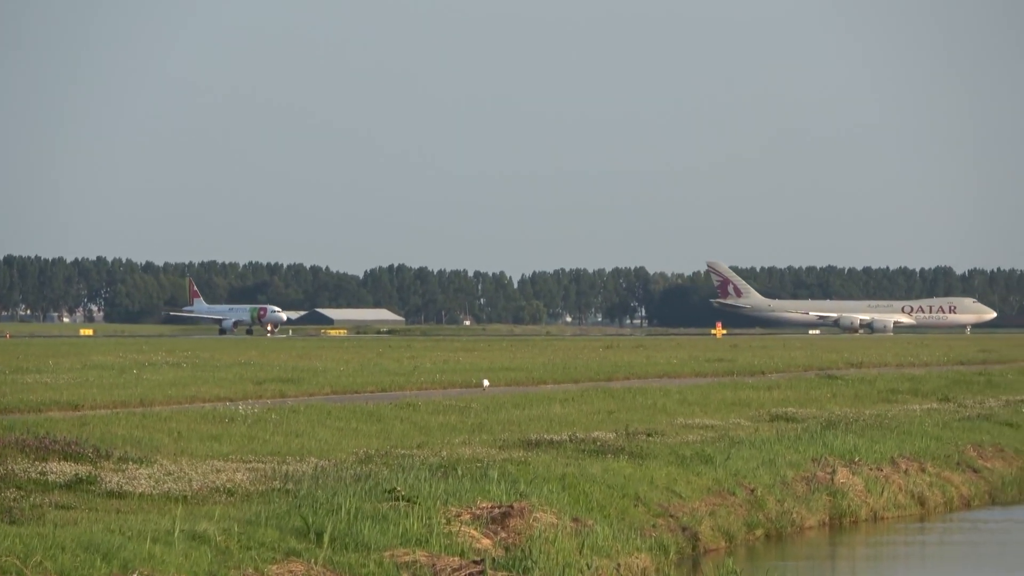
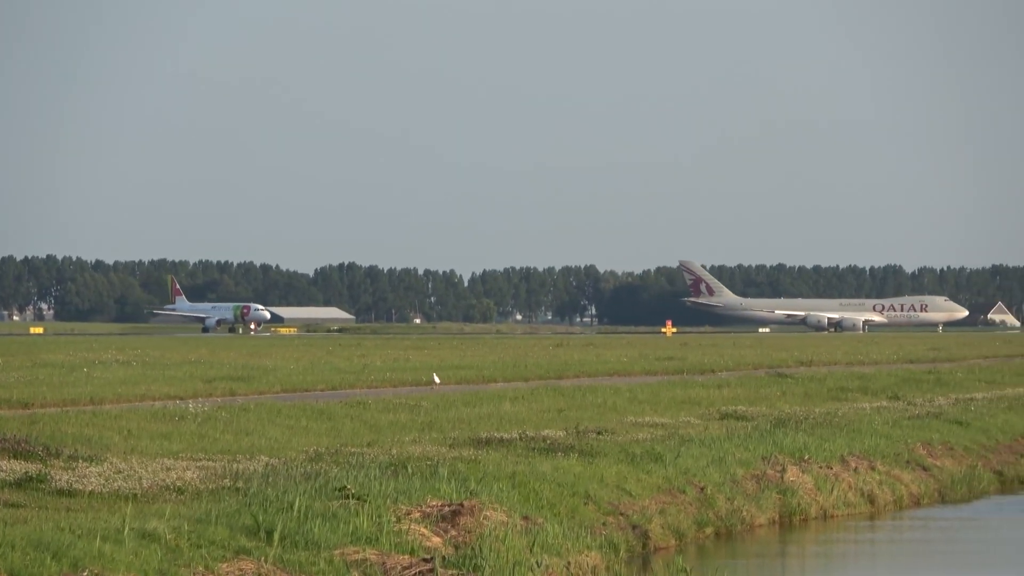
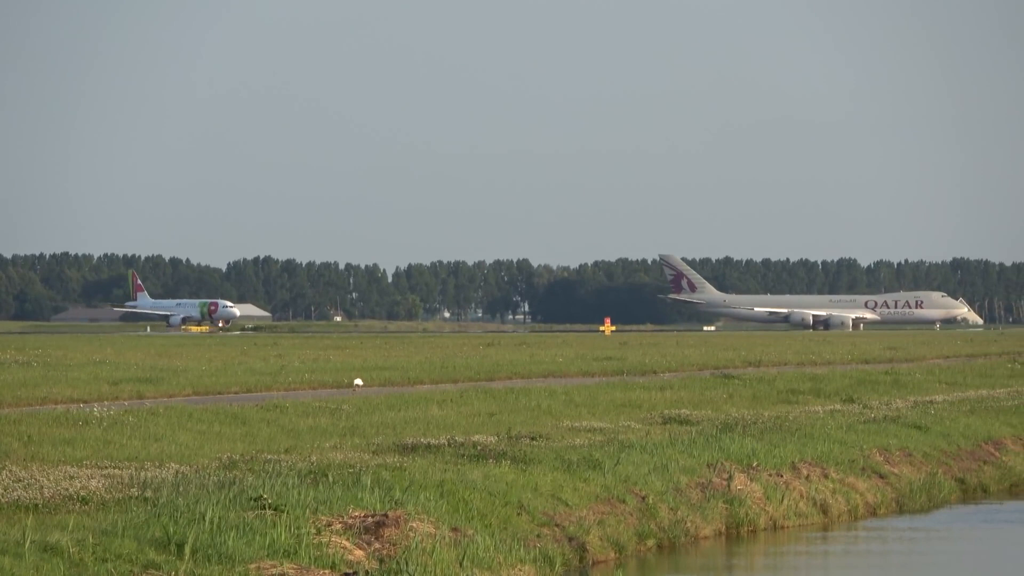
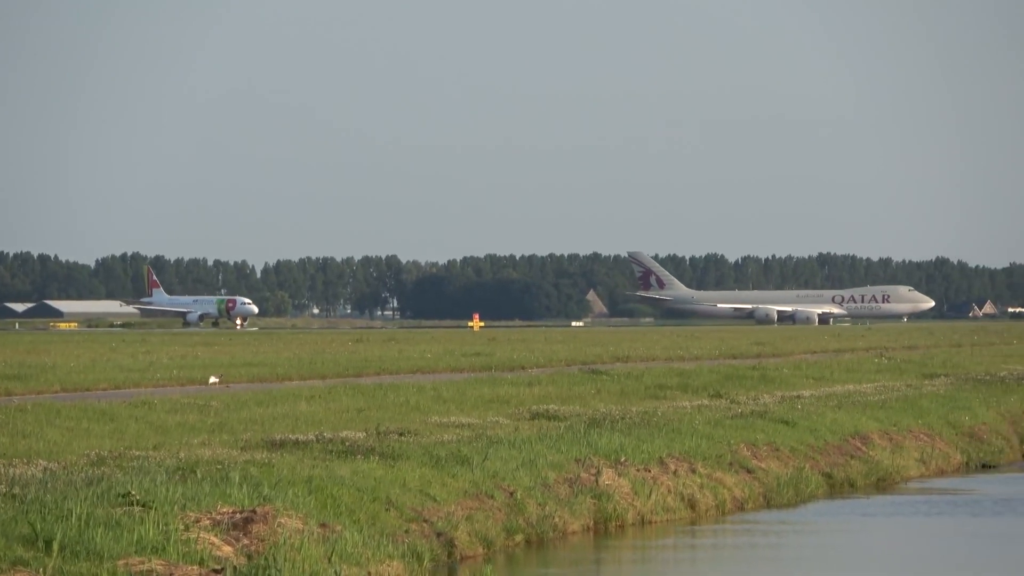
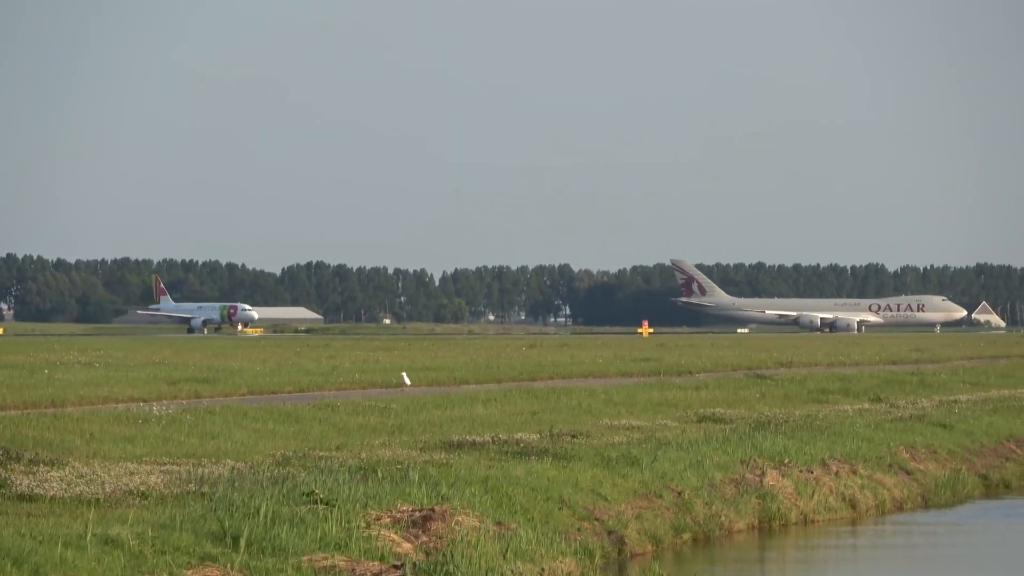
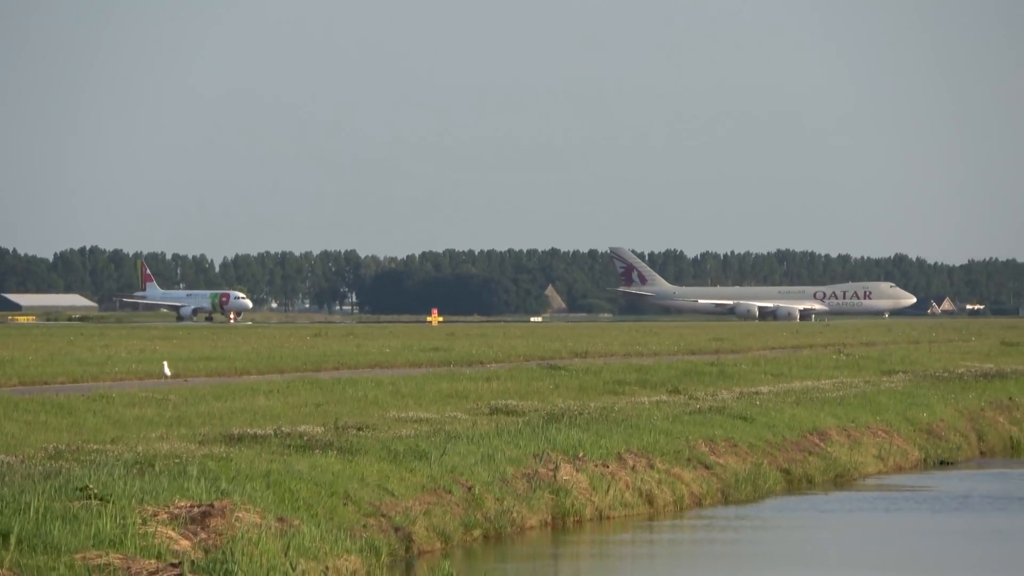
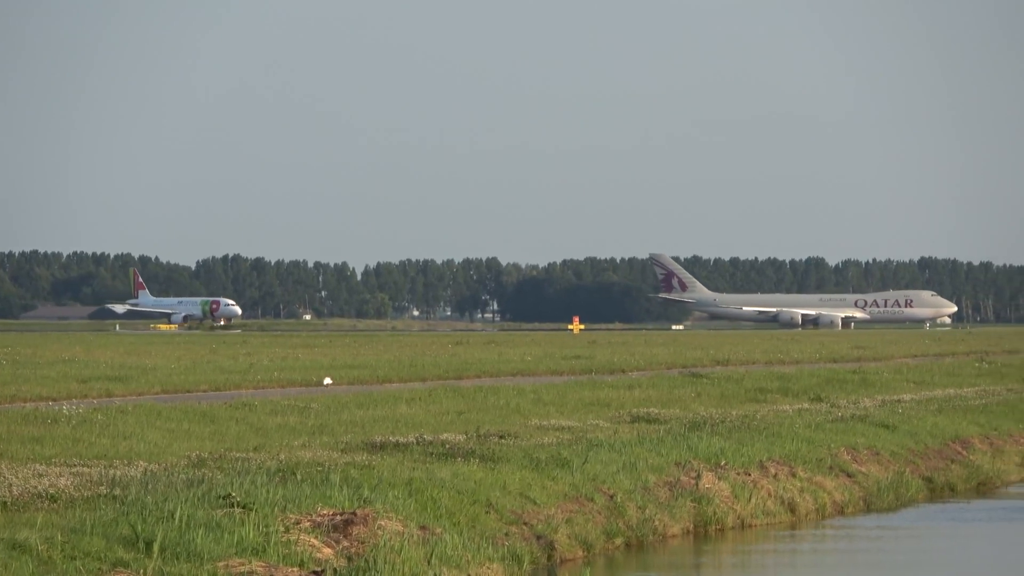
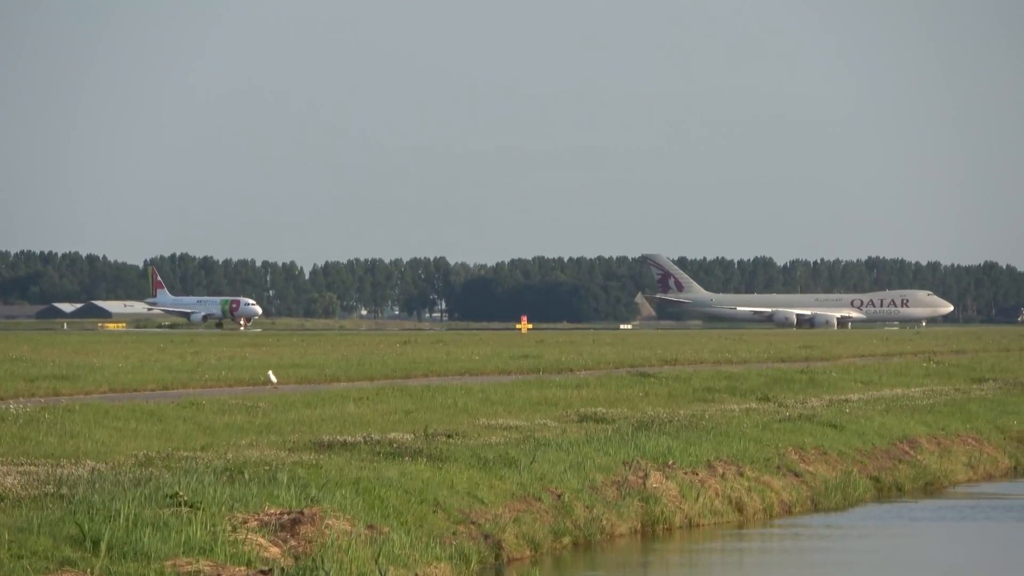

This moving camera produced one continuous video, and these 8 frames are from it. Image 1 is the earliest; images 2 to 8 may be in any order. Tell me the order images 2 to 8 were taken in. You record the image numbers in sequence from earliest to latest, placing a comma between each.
2, 5, 3, 7, 8, 4, 6
